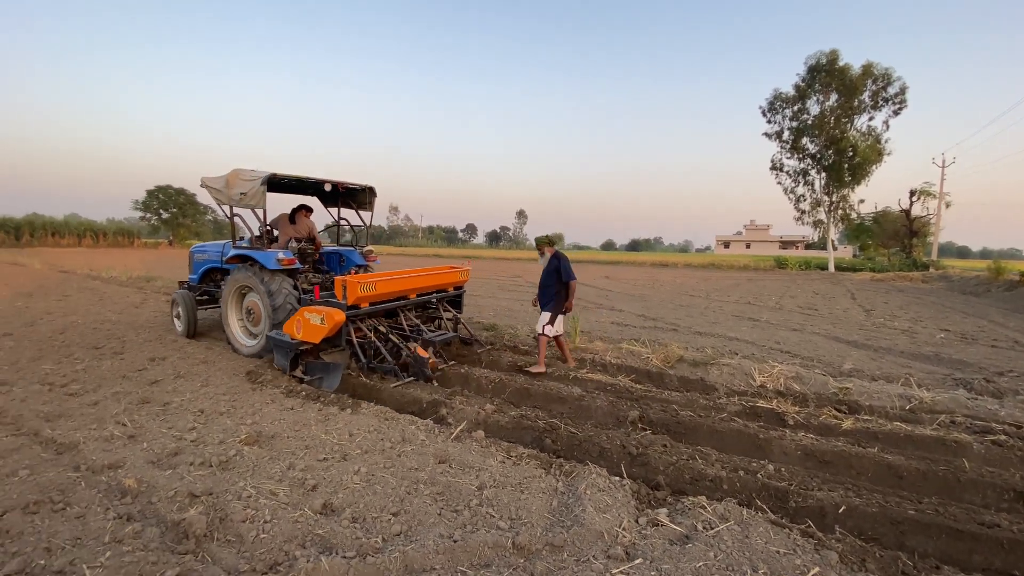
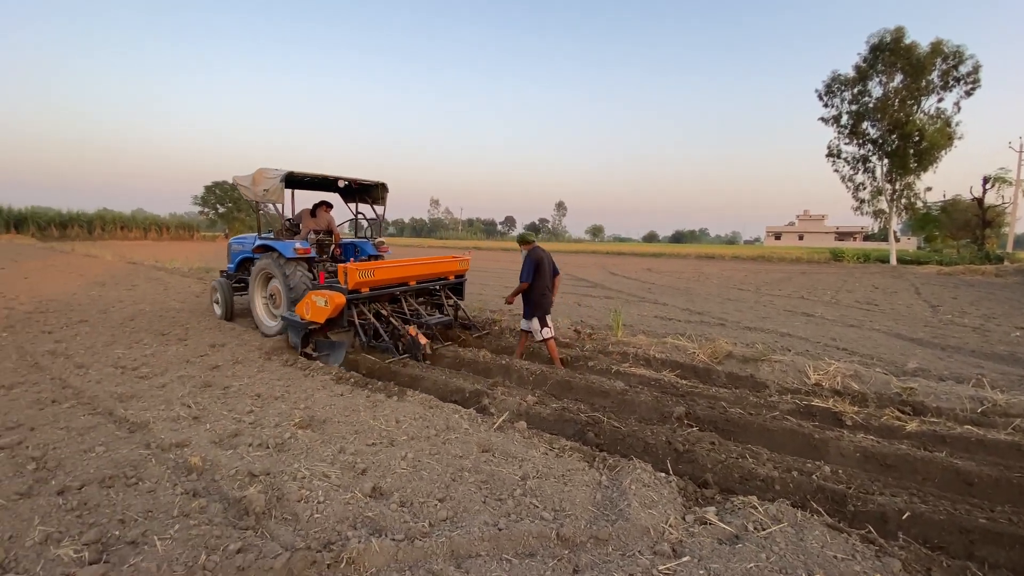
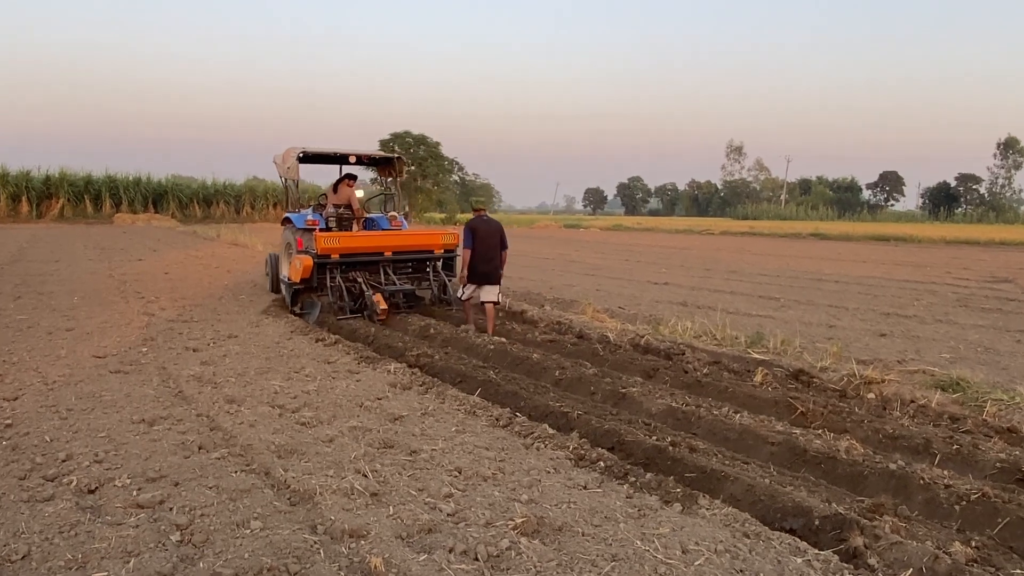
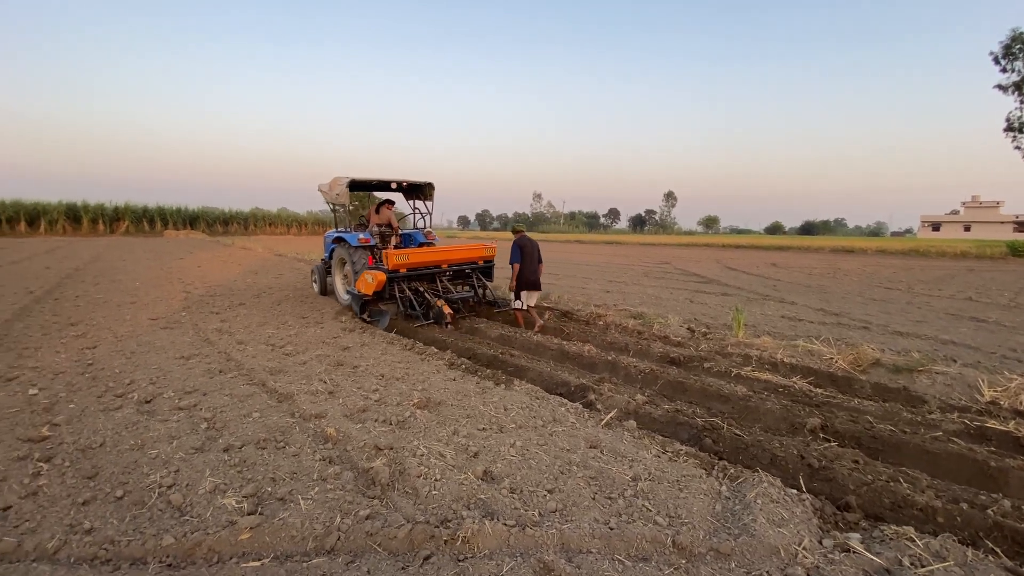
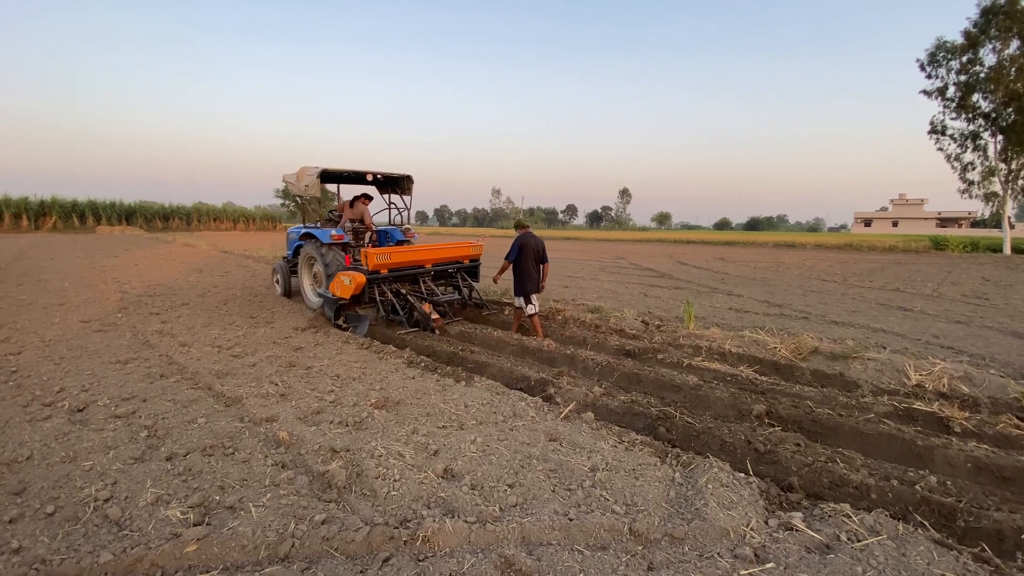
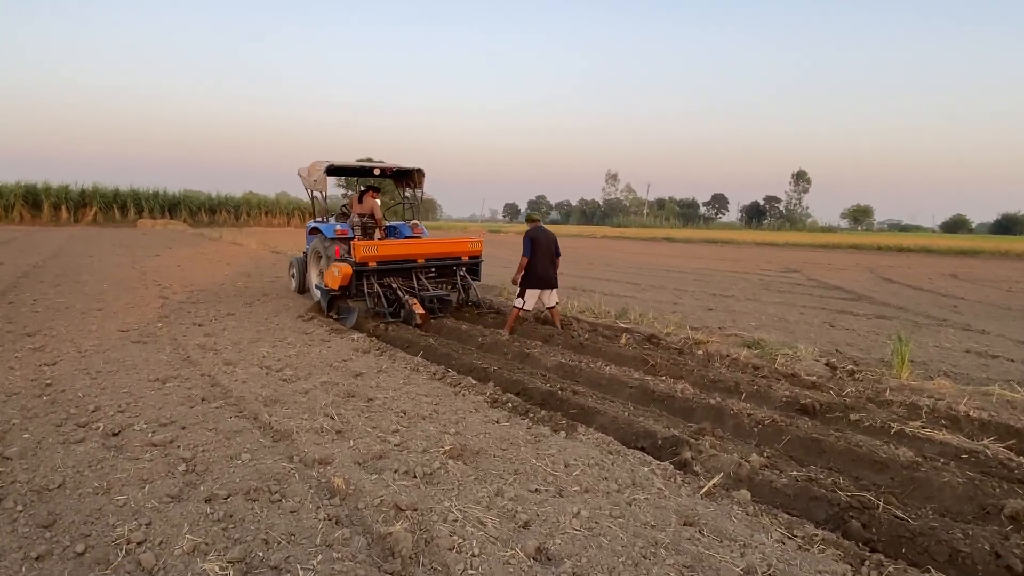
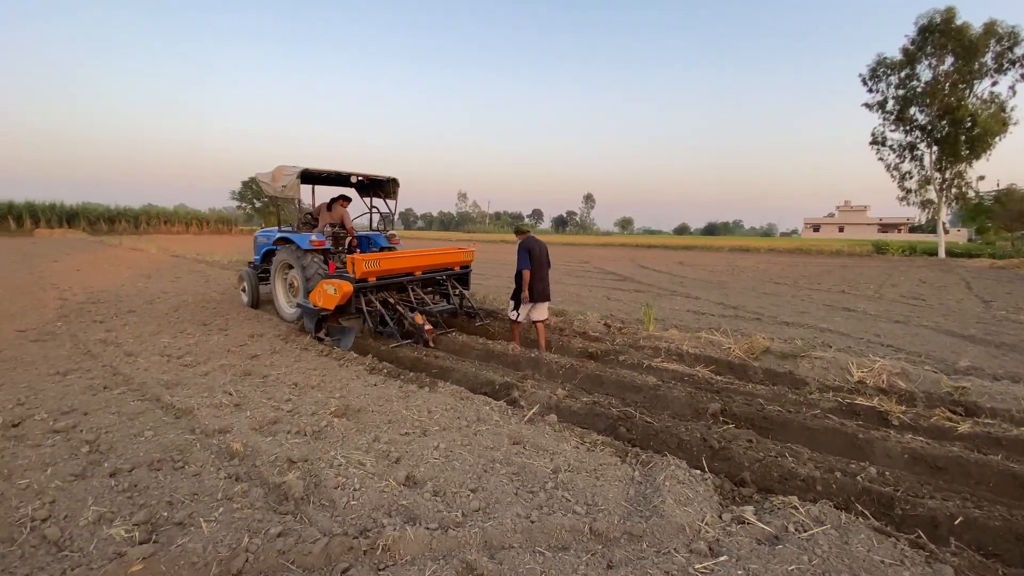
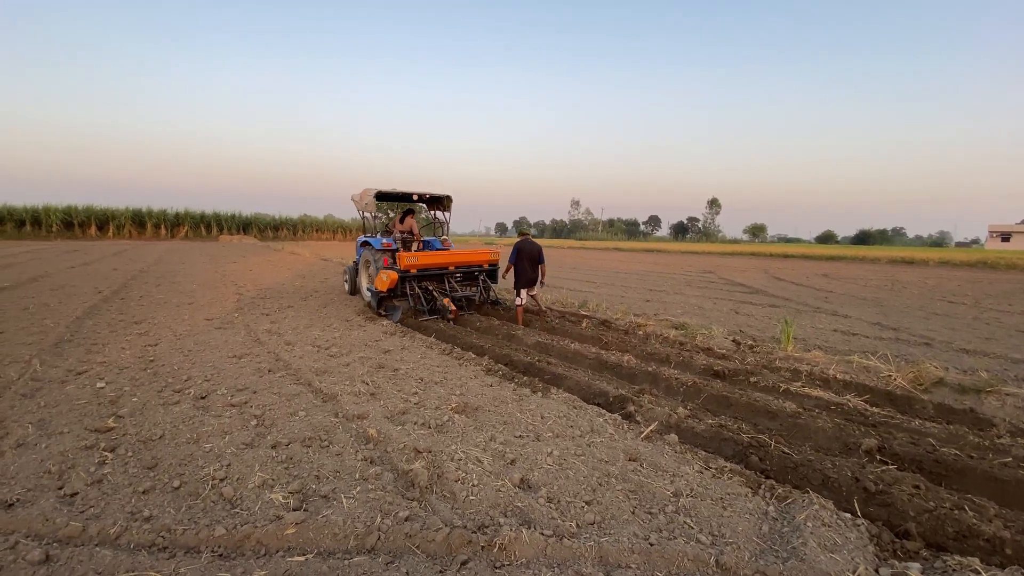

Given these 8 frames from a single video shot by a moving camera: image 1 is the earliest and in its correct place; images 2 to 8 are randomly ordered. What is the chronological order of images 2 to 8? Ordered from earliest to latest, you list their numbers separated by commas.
2, 7, 5, 4, 8, 6, 3
